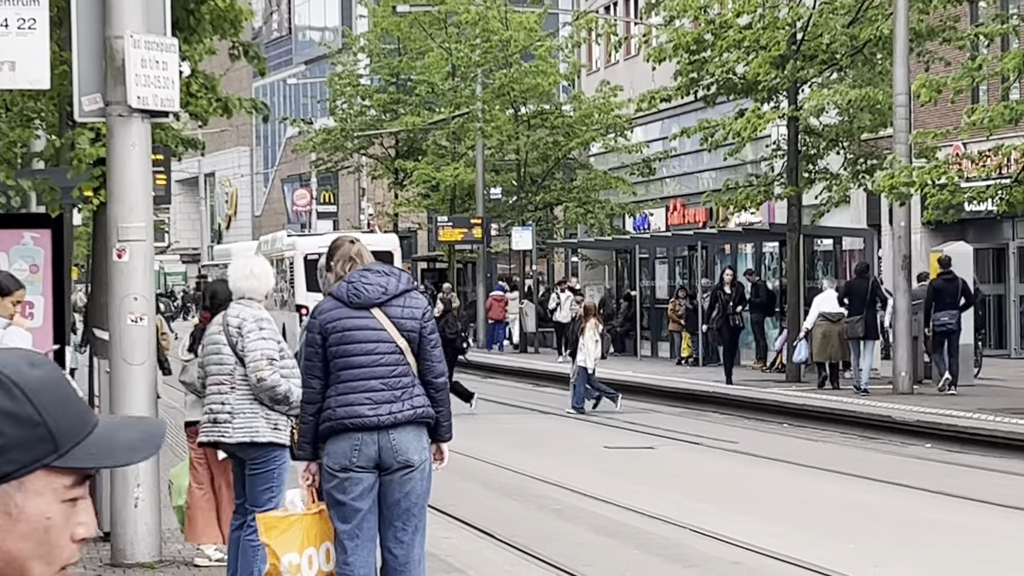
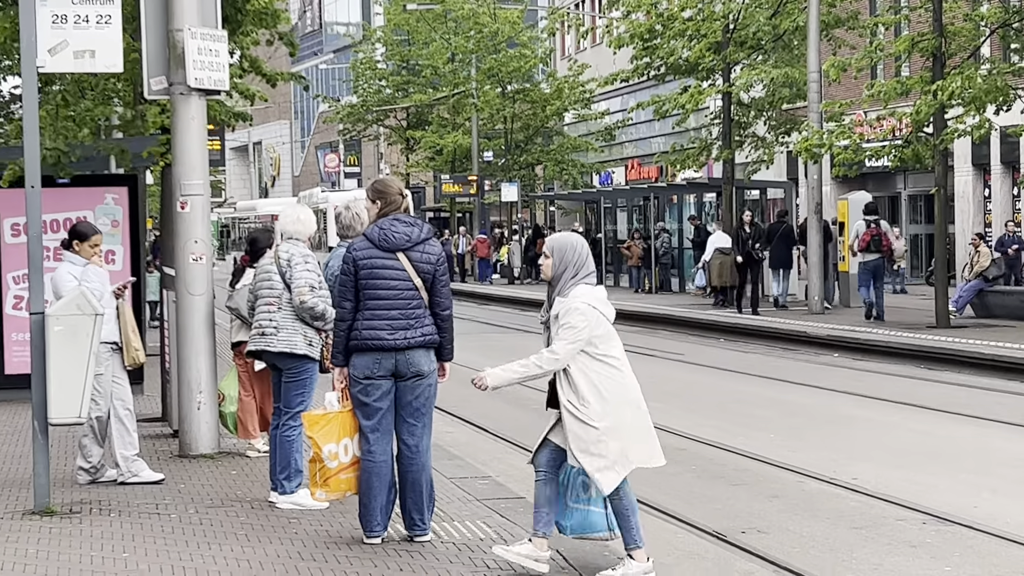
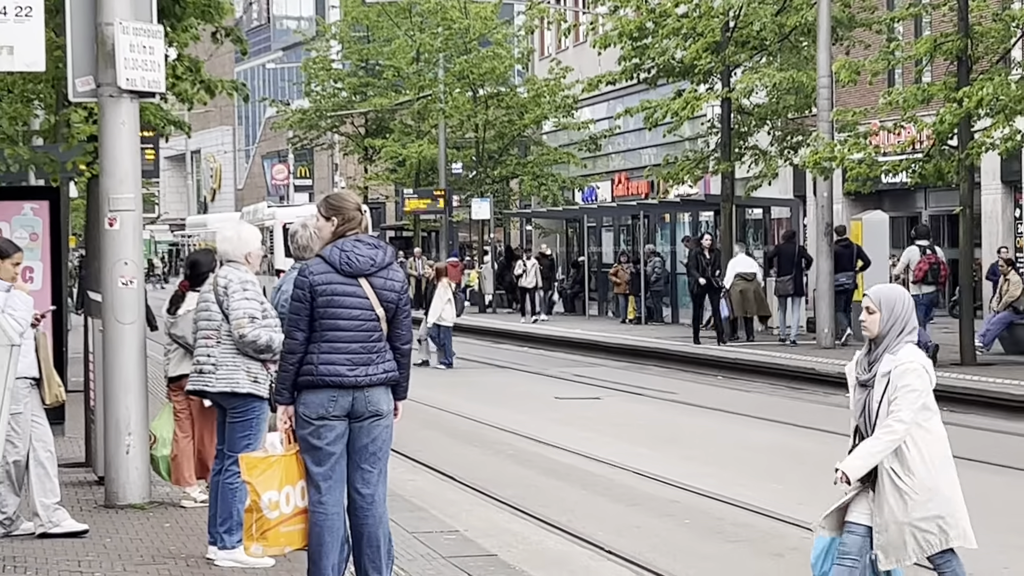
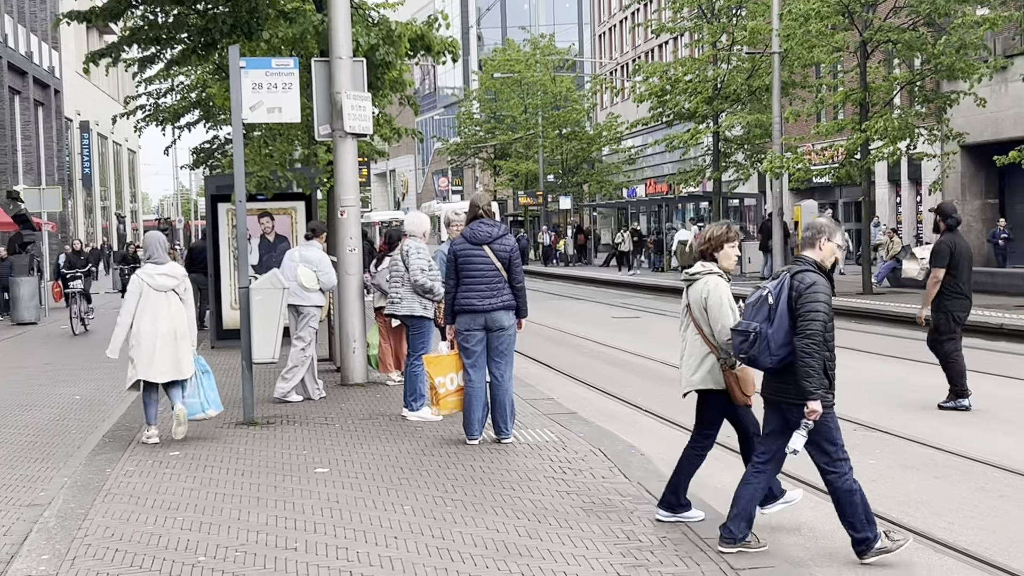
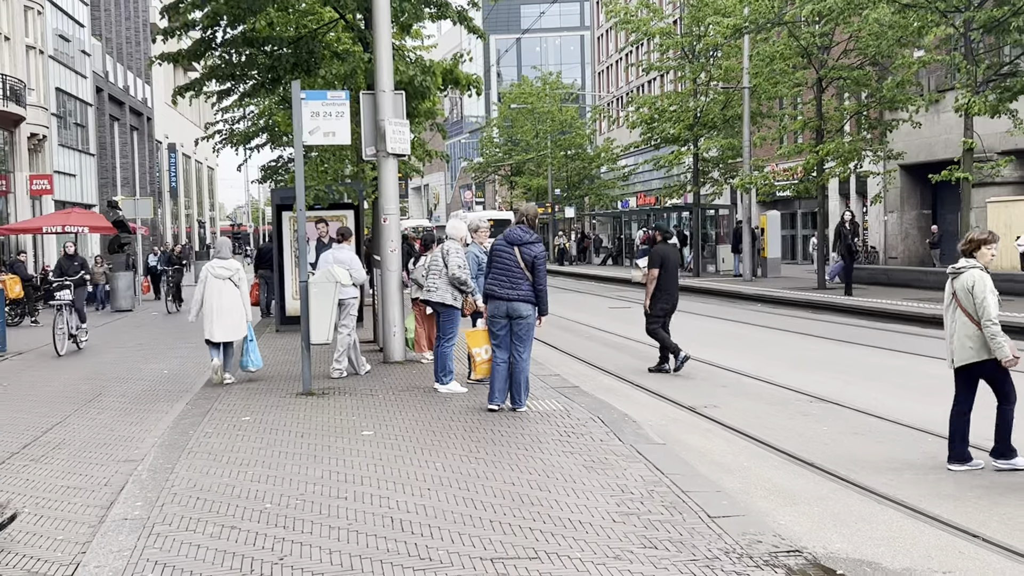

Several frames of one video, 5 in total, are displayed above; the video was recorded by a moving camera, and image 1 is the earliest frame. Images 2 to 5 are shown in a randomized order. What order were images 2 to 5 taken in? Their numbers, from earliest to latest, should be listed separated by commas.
3, 2, 4, 5
